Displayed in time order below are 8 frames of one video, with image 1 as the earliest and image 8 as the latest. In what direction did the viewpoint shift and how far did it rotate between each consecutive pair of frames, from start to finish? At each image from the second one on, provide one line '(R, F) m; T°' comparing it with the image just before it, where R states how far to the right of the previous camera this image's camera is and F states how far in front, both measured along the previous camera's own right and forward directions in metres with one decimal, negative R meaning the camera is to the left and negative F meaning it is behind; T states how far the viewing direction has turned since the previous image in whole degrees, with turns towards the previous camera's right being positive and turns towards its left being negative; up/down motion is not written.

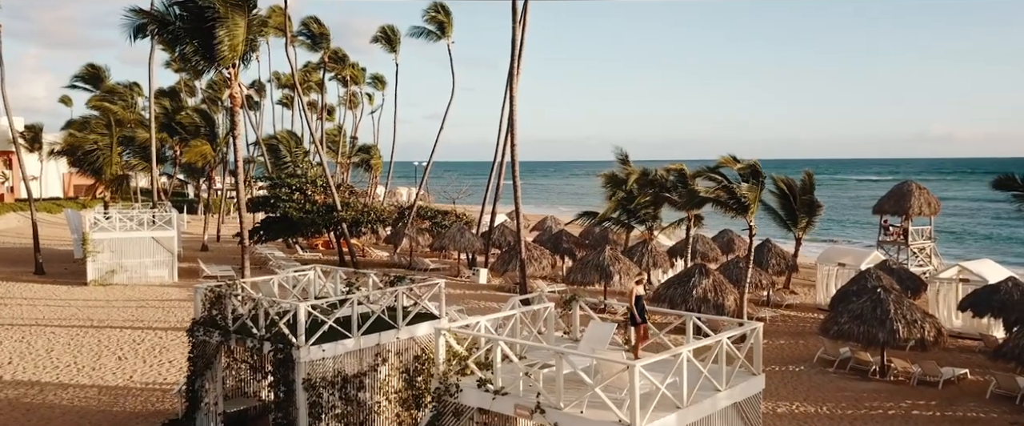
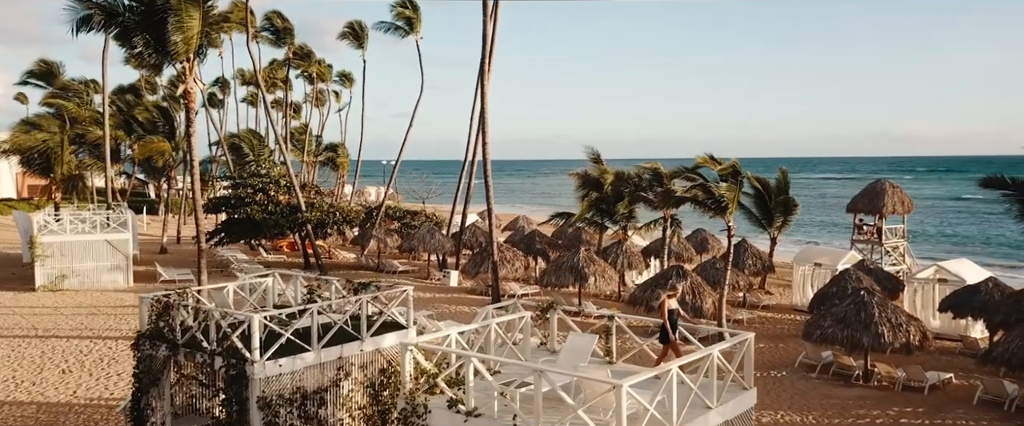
(0.0, +0.7) m; +2°
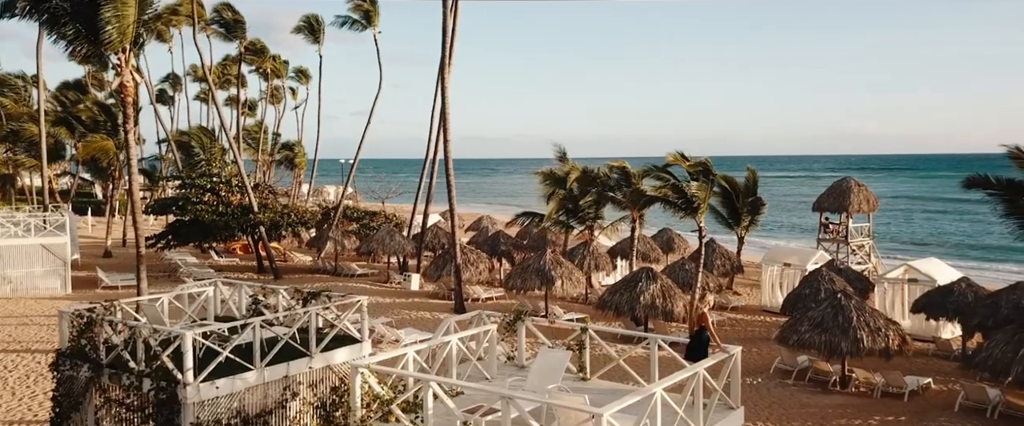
(0.0, +0.8) m; +3°
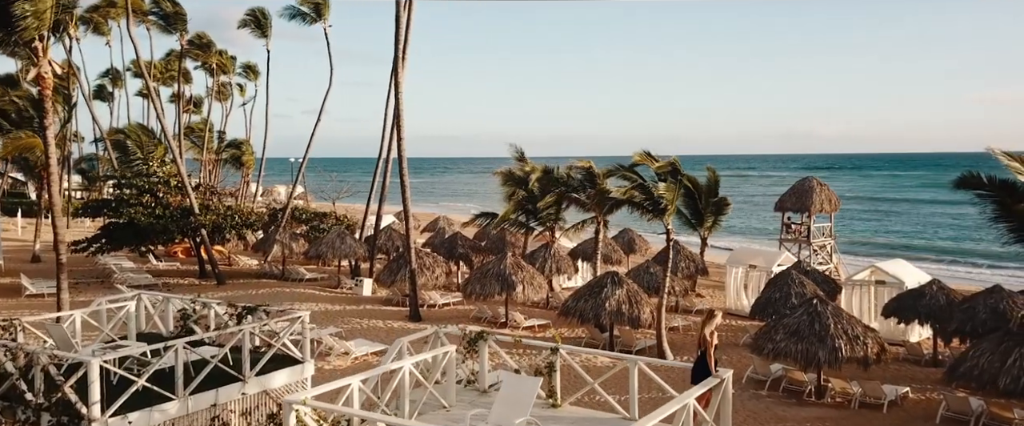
(0.0, +0.9) m; +3°
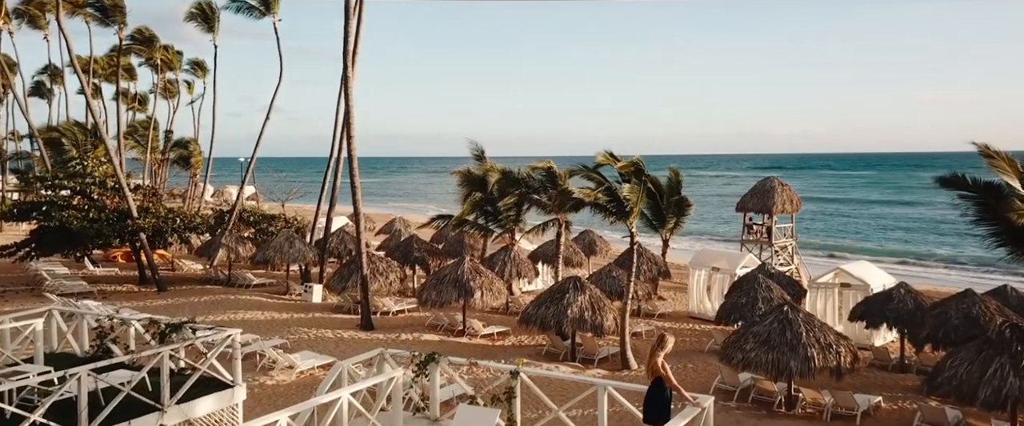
(0.0, +0.8) m; +3°
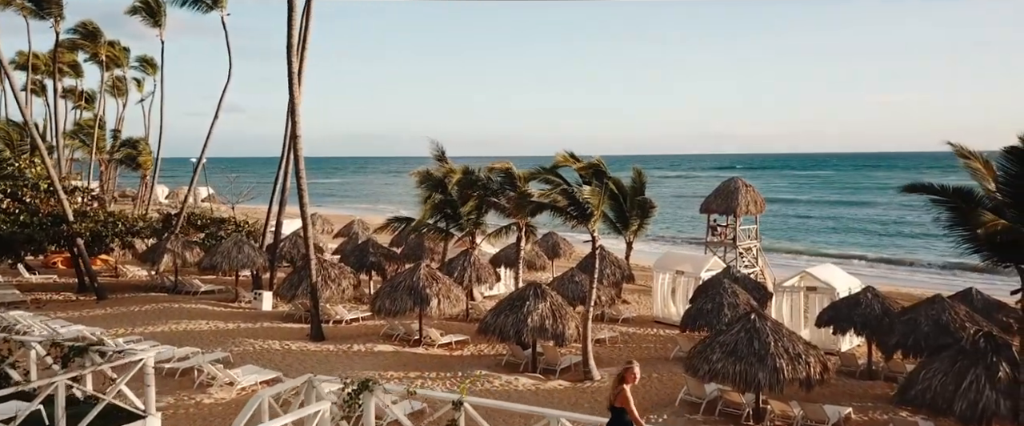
(+0.2, +0.7) m; +2°
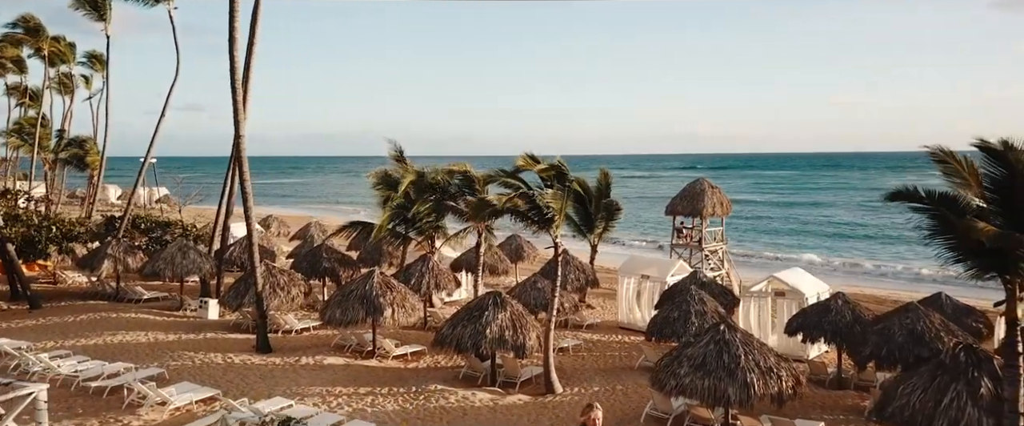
(+0.1, +0.7) m; +2°
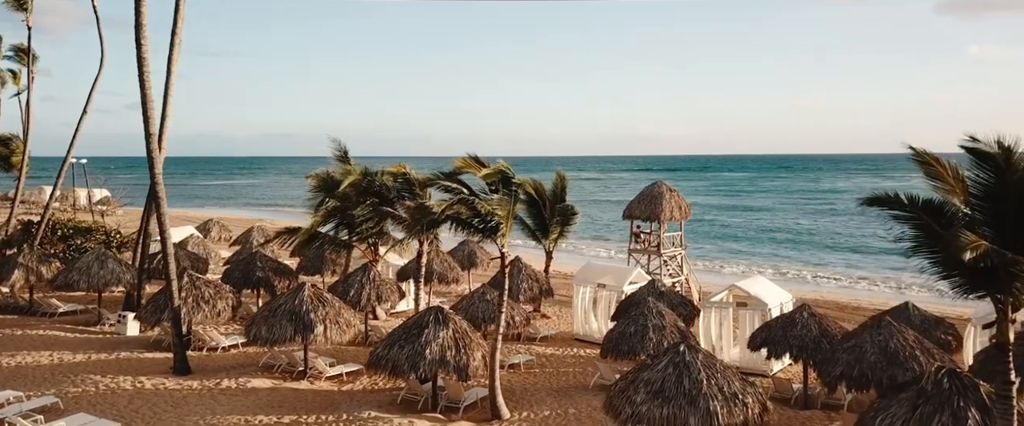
(+0.3, +1.2) m; +3°
